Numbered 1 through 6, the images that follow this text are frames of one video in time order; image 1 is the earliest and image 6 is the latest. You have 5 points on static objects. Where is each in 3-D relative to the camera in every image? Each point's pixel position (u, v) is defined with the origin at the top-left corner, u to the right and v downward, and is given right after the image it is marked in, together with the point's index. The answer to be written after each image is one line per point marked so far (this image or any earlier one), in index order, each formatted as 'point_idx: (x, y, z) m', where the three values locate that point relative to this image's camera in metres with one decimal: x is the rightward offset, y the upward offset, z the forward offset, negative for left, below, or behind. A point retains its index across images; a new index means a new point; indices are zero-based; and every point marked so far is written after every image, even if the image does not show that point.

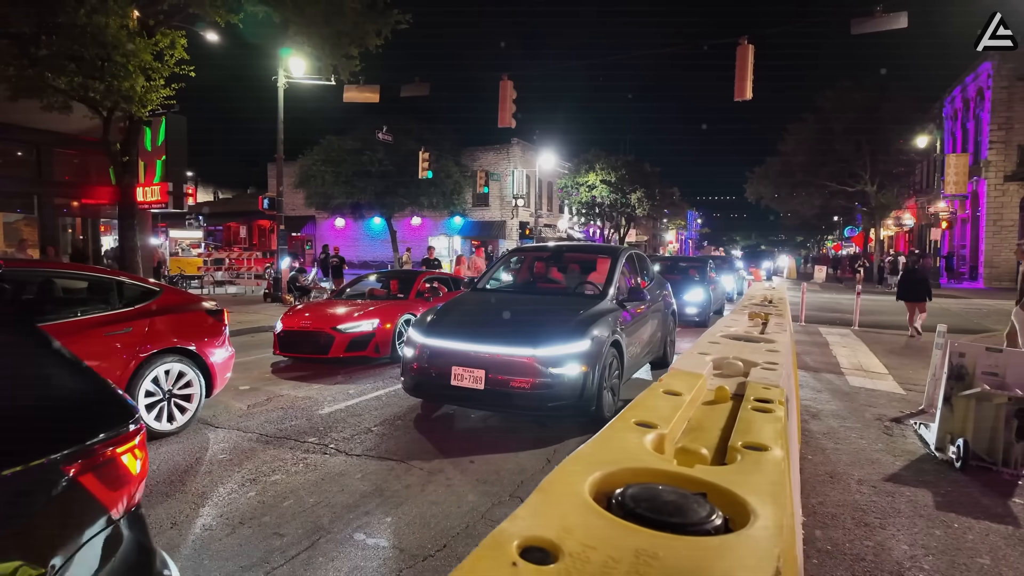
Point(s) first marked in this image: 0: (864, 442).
0: (+3.2, -1.4, +5.6) m
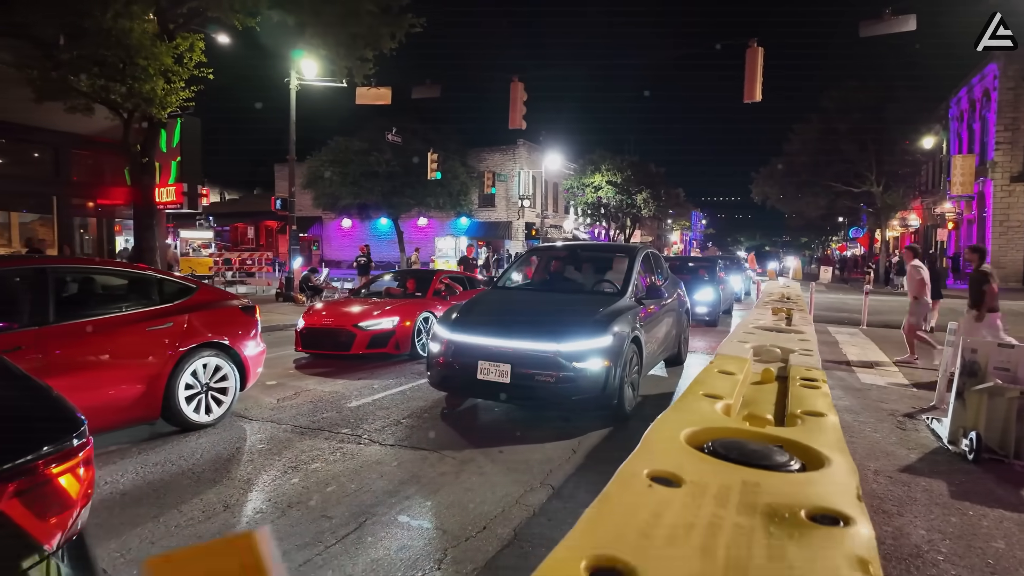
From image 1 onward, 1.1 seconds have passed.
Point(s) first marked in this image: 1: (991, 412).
0: (+3.4, -1.4, +5.7) m
1: (+4.0, -1.0, +5.1) m
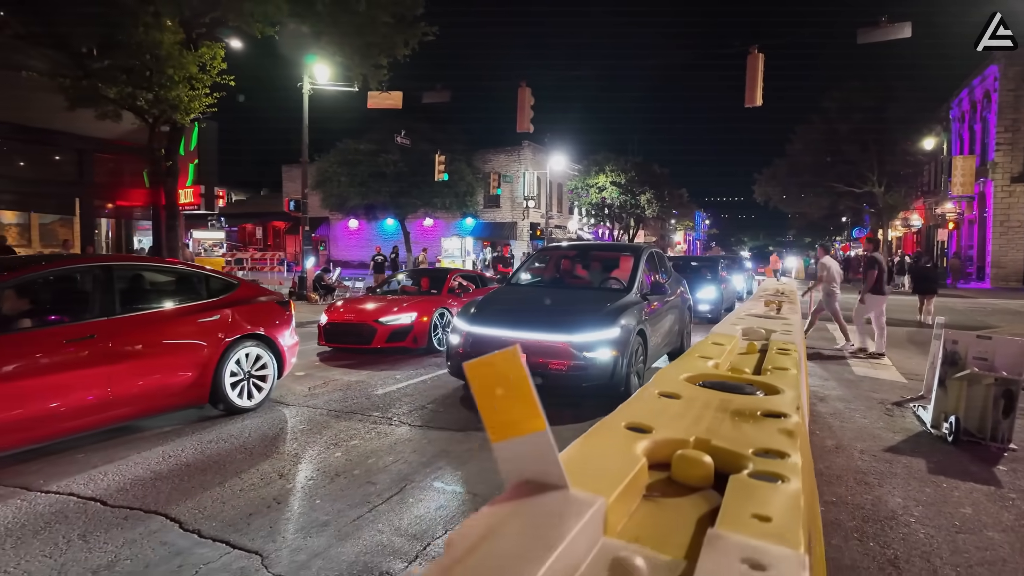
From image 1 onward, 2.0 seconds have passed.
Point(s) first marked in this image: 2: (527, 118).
0: (+3.6, -1.3, +6.1) m
1: (+4.2, -1.0, +5.5) m
2: (+0.4, +4.3, +15.5) m
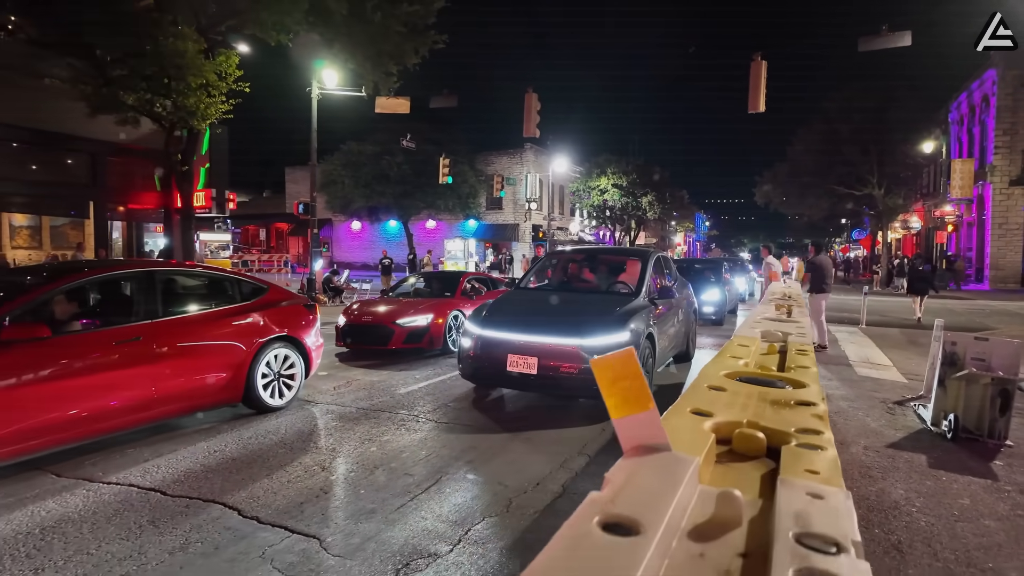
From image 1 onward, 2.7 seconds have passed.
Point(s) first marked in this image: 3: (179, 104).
0: (+3.8, -1.4, +6.4) m
1: (+4.4, -1.0, +5.8) m
2: (+0.6, +4.3, +15.8) m
3: (-6.4, +3.6, +11.7) m
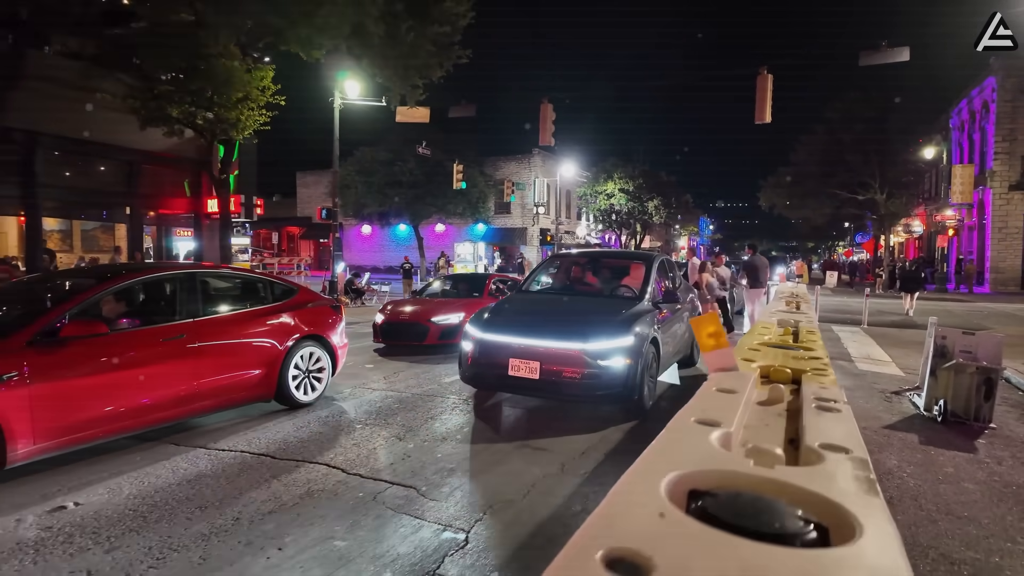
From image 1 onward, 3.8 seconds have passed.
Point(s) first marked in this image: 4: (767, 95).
0: (+4.2, -1.4, +7.1) m
1: (+4.8, -1.0, +6.5) m
2: (+1.0, +4.2, +16.6) m
3: (-6.0, +3.5, +12.5) m
4: (+5.6, +4.2, +13.4) m
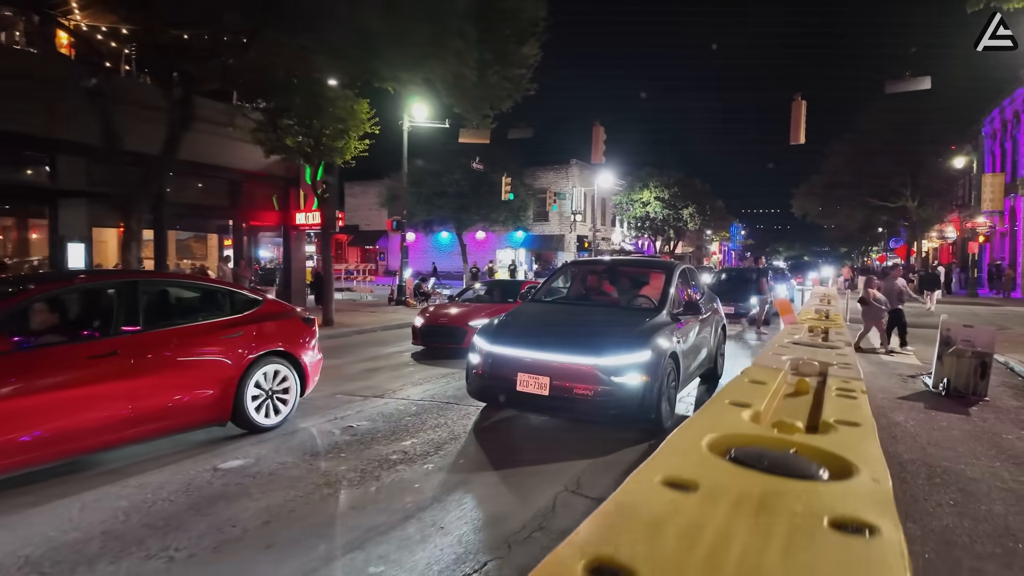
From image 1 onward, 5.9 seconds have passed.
0: (+5.5, -1.4, +8.8) m
1: (+6.0, -1.1, +8.2) m
2: (+2.7, +4.1, +18.5) m
3: (-4.5, +3.5, +14.7) m
4: (+7.2, +4.1, +15.1) m
